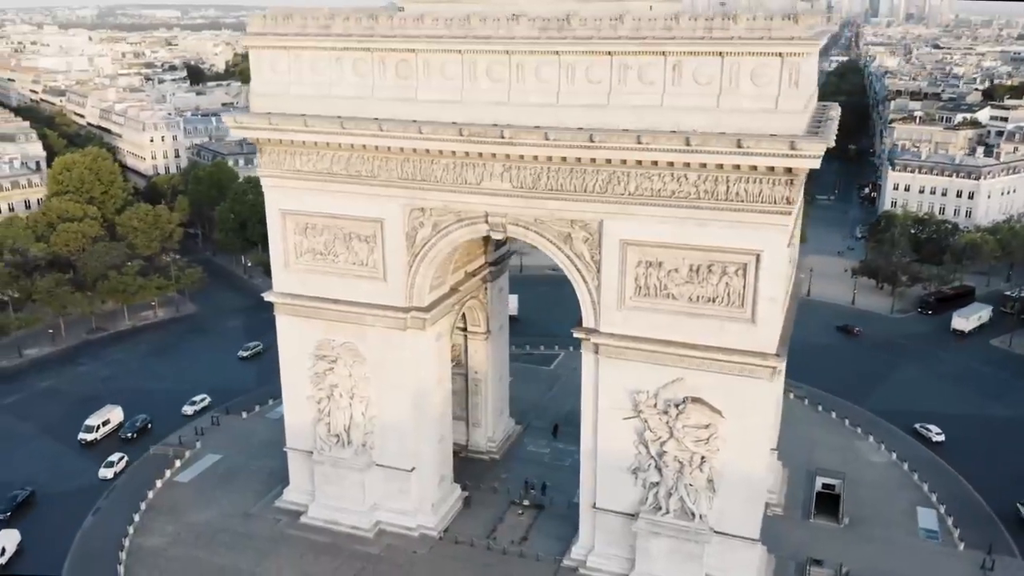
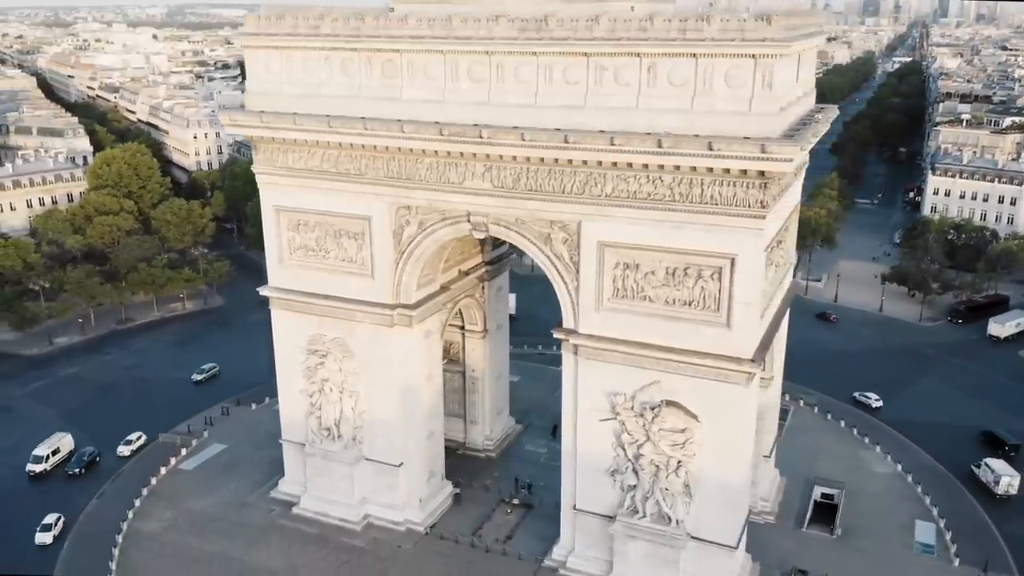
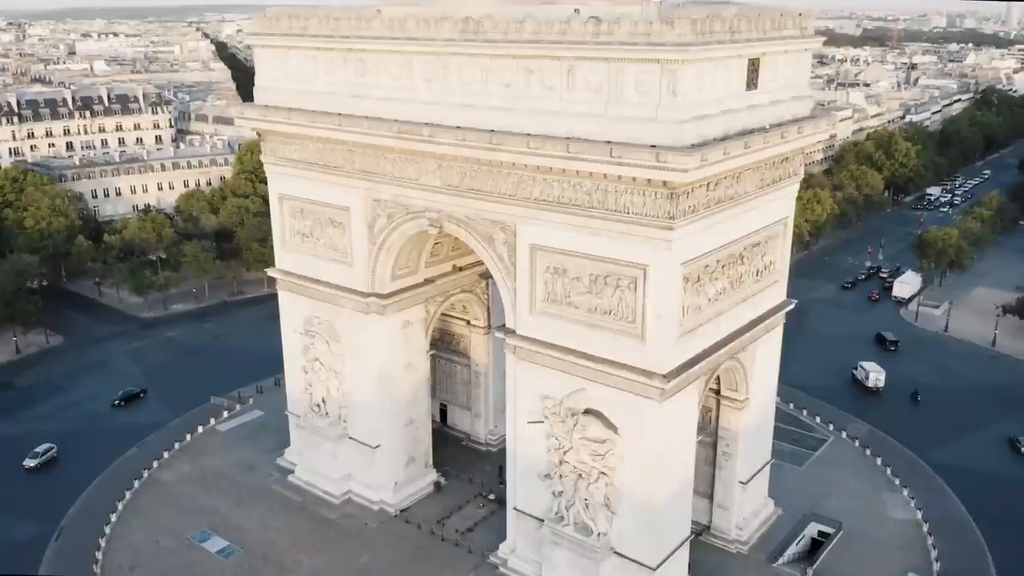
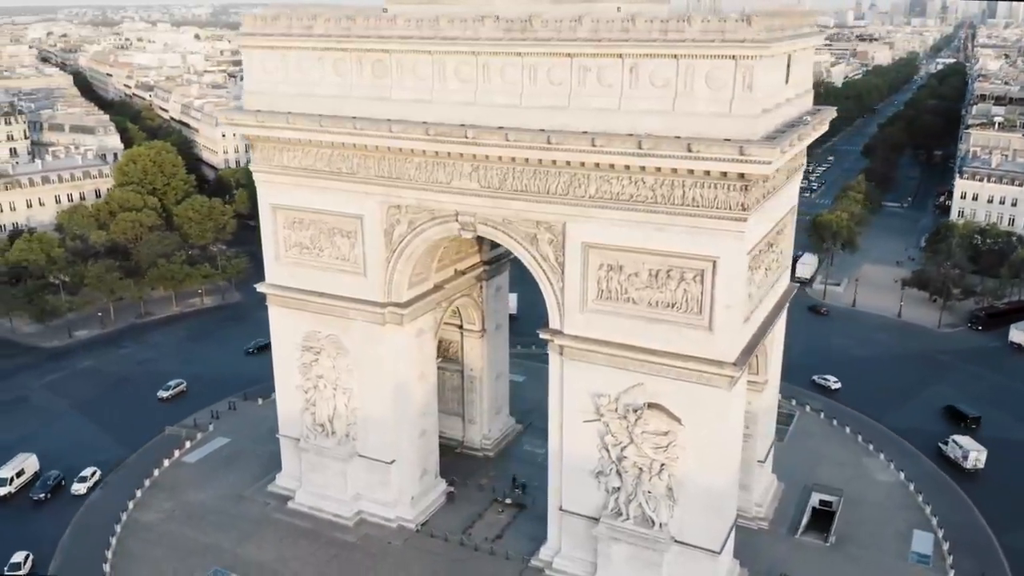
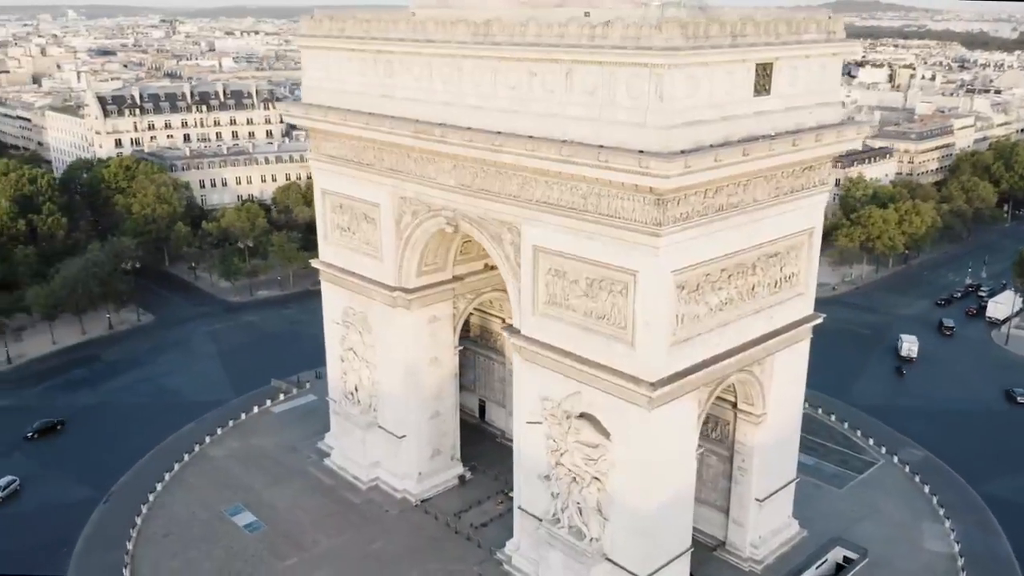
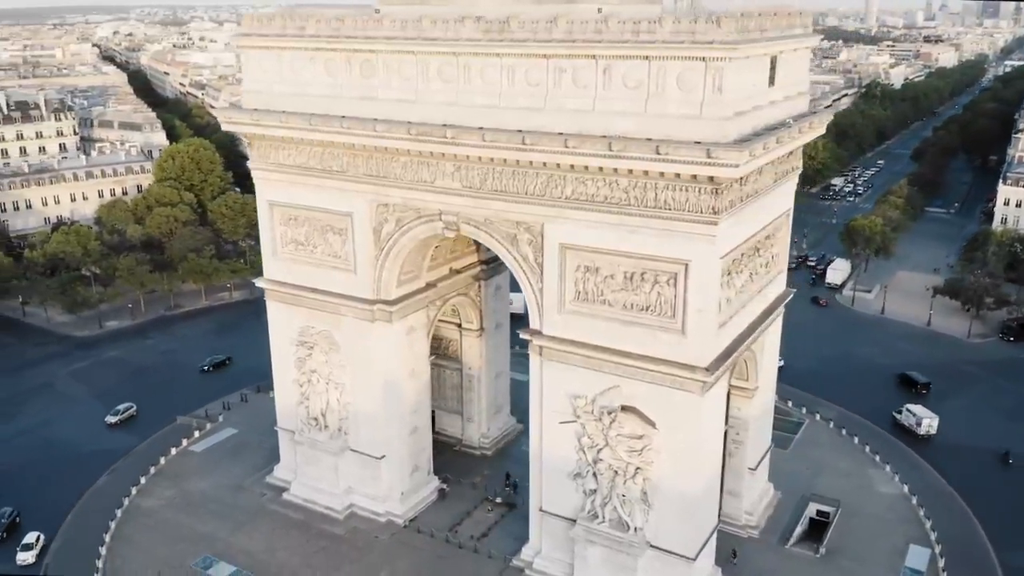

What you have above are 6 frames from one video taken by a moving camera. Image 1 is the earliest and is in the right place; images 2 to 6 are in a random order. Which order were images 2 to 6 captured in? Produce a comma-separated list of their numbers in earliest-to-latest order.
2, 4, 6, 3, 5
